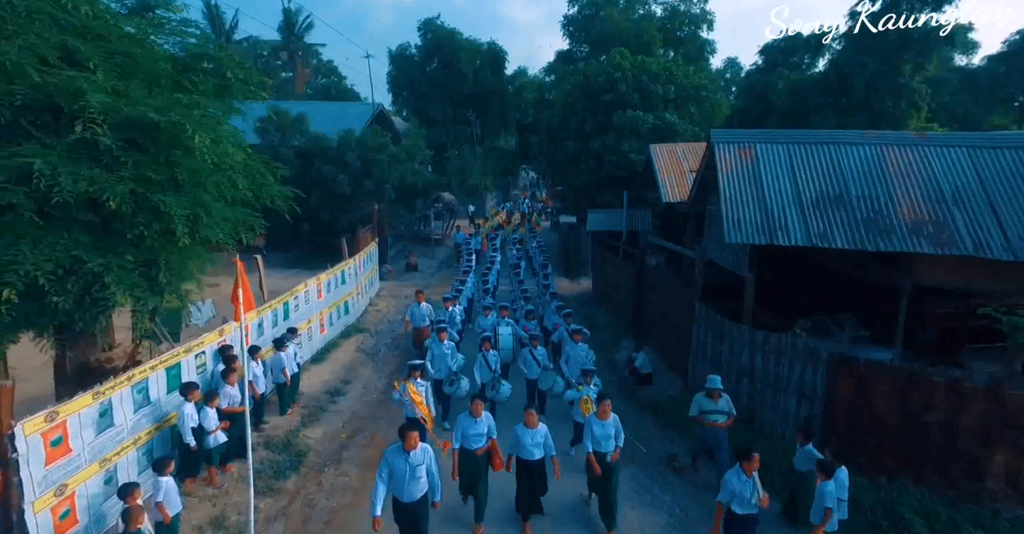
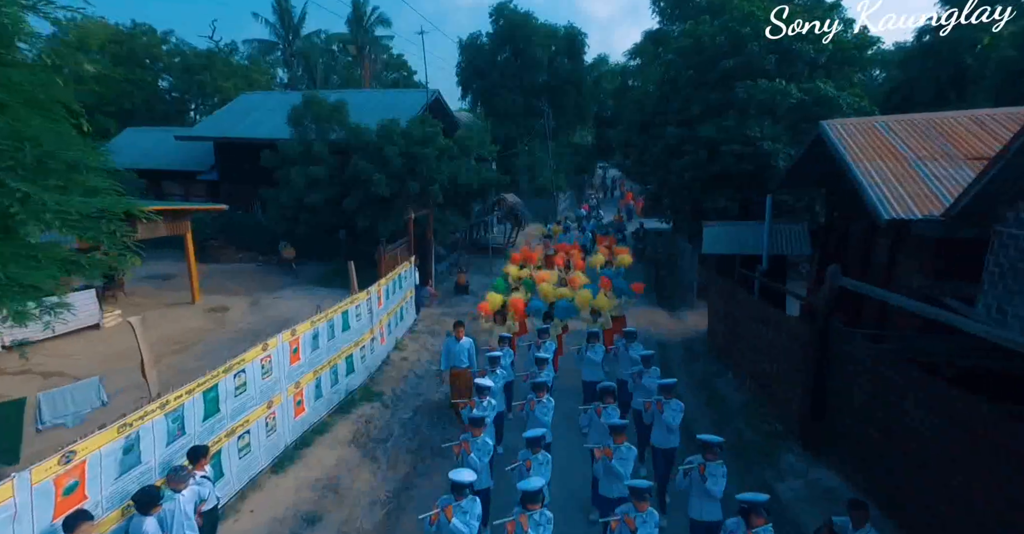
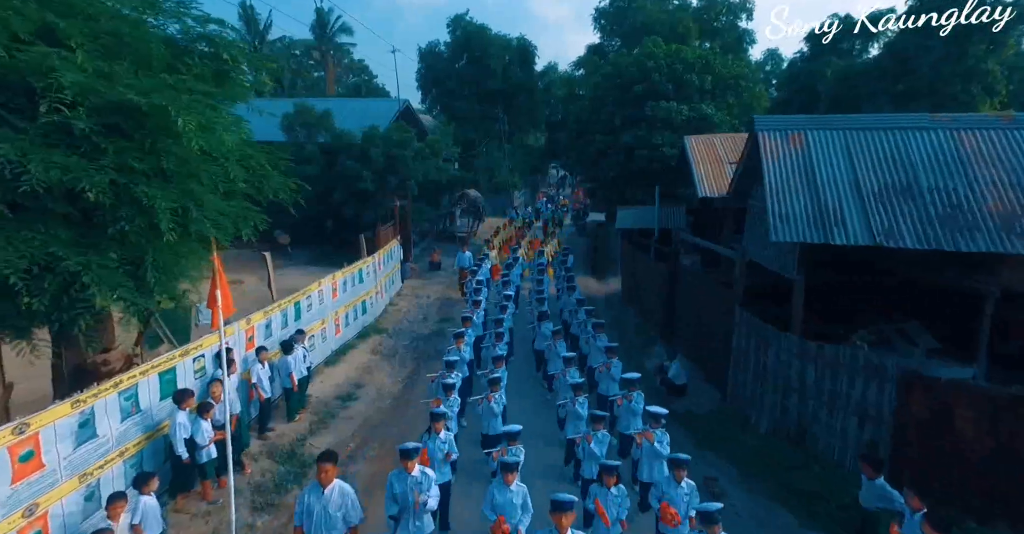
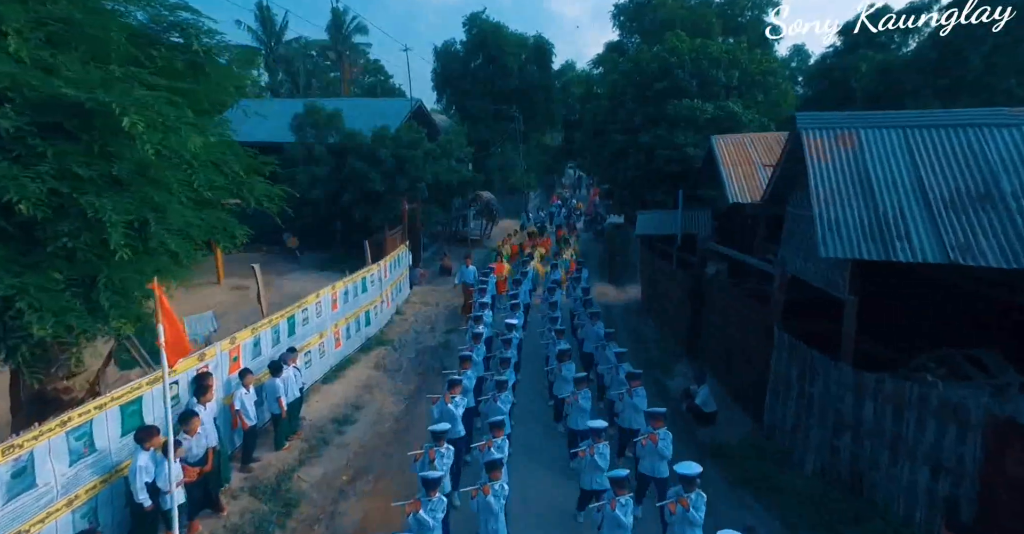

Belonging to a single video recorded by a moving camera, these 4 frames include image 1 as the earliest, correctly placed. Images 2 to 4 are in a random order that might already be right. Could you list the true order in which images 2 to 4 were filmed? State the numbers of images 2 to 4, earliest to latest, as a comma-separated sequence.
3, 4, 2
